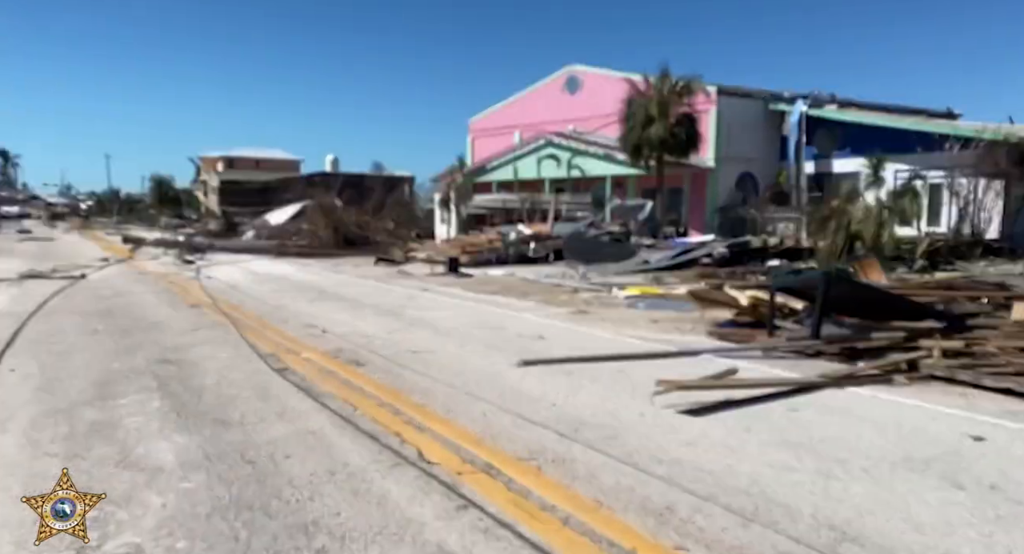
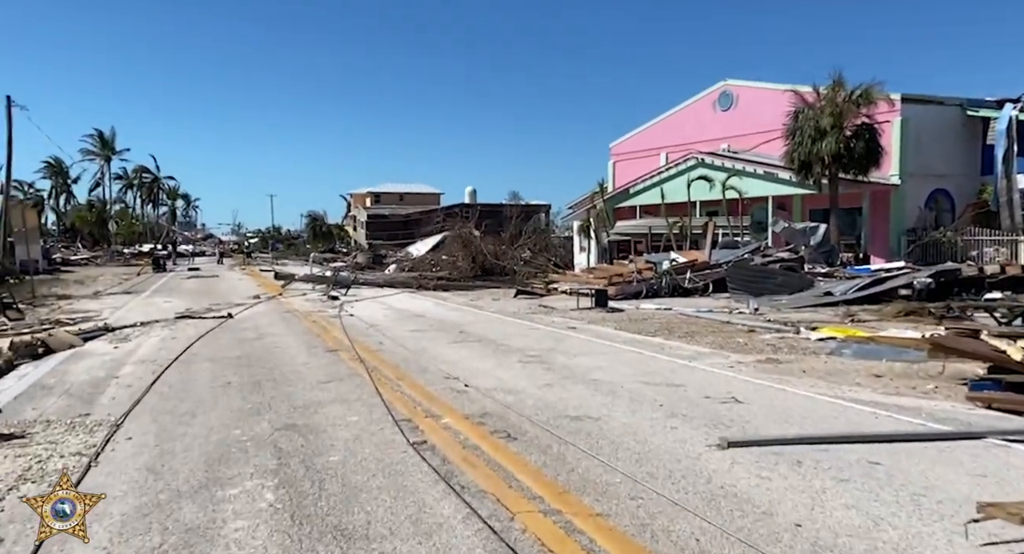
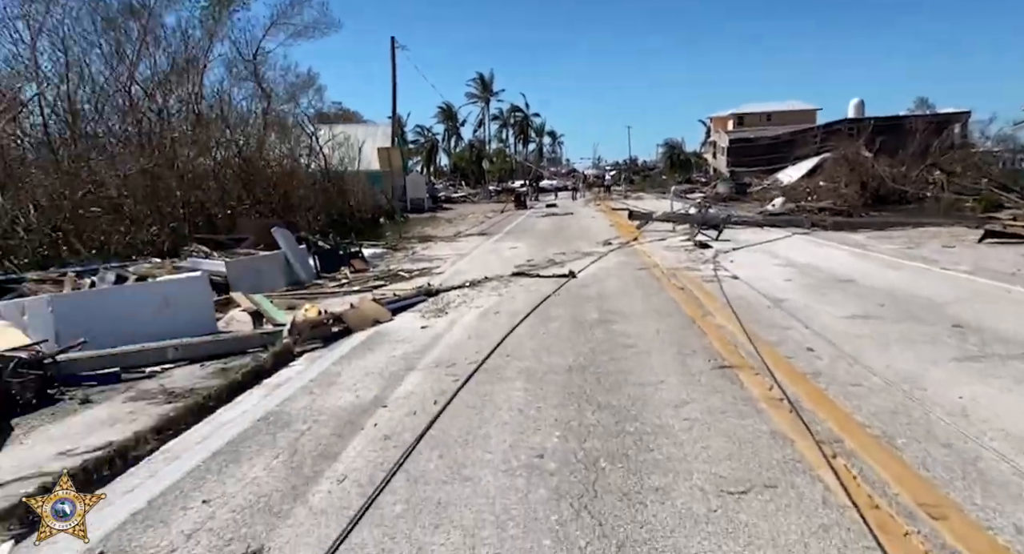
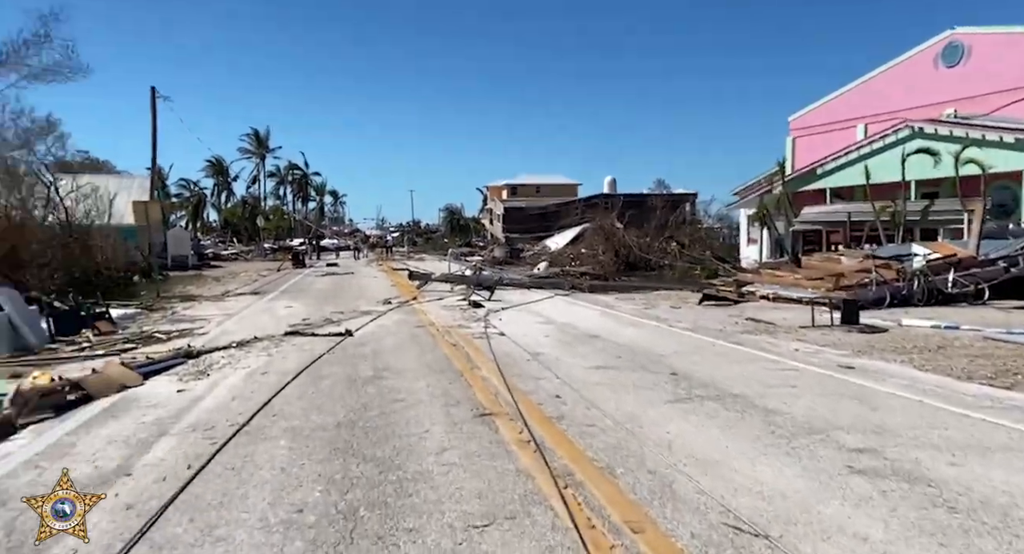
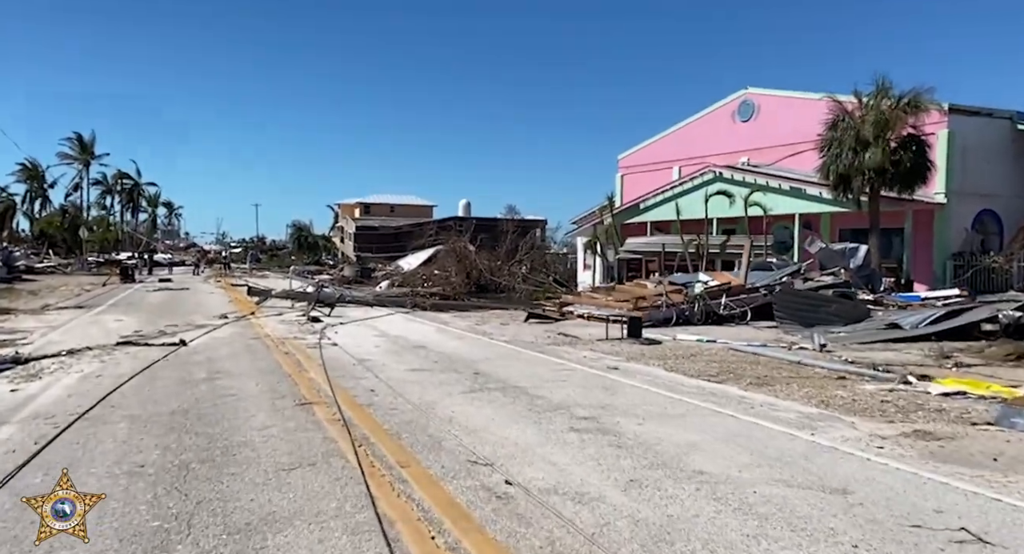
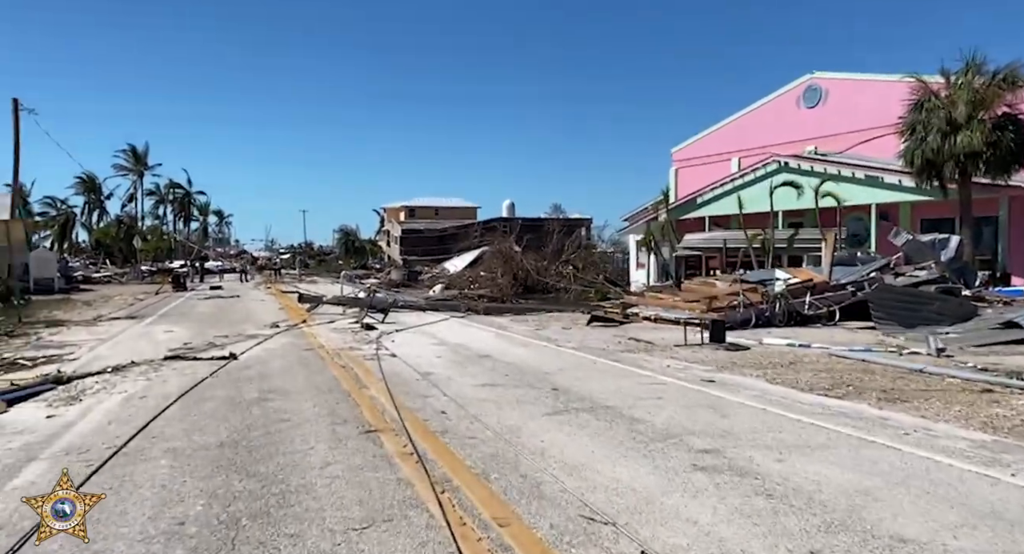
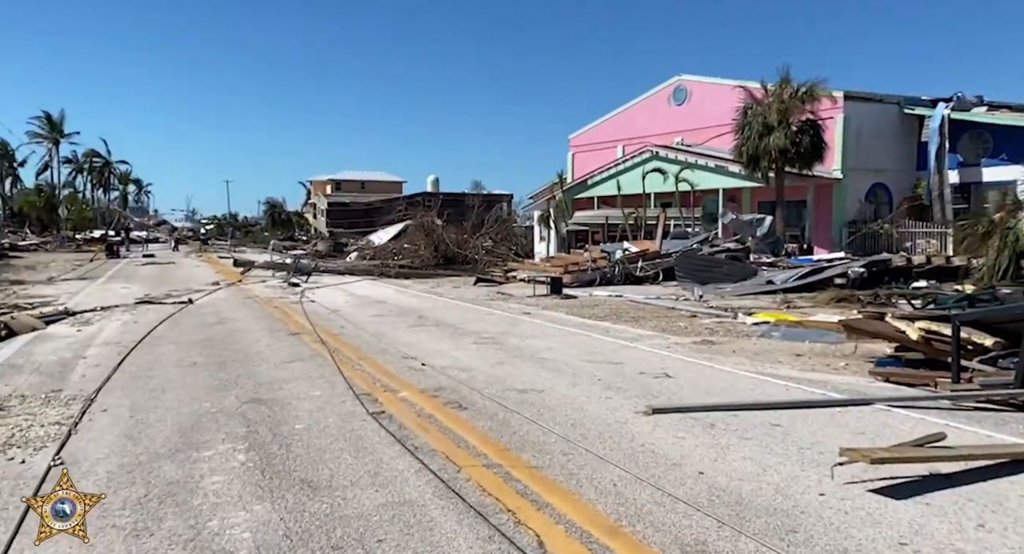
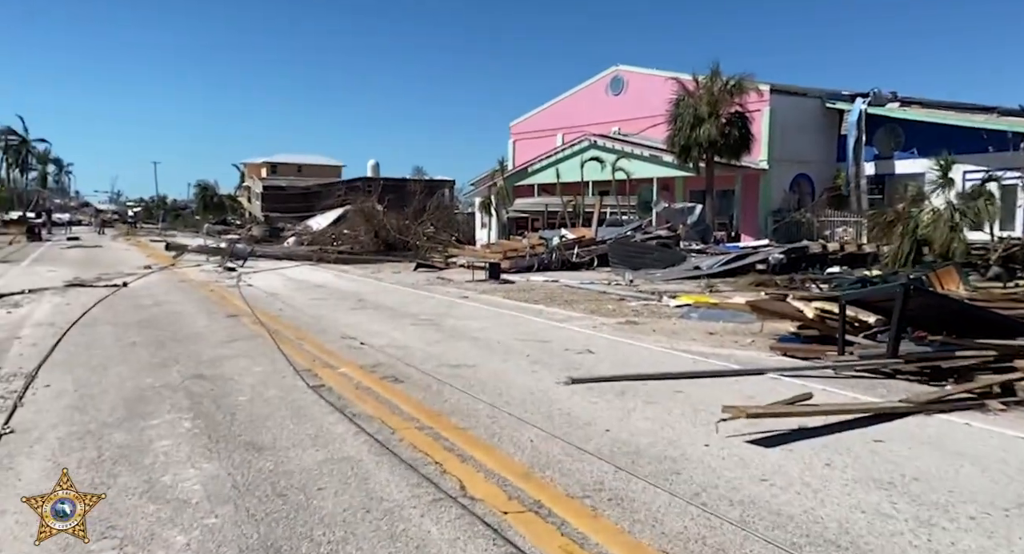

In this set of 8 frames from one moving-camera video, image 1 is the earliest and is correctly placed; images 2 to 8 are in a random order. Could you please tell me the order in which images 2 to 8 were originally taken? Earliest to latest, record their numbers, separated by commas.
8, 7, 2, 5, 6, 4, 3
